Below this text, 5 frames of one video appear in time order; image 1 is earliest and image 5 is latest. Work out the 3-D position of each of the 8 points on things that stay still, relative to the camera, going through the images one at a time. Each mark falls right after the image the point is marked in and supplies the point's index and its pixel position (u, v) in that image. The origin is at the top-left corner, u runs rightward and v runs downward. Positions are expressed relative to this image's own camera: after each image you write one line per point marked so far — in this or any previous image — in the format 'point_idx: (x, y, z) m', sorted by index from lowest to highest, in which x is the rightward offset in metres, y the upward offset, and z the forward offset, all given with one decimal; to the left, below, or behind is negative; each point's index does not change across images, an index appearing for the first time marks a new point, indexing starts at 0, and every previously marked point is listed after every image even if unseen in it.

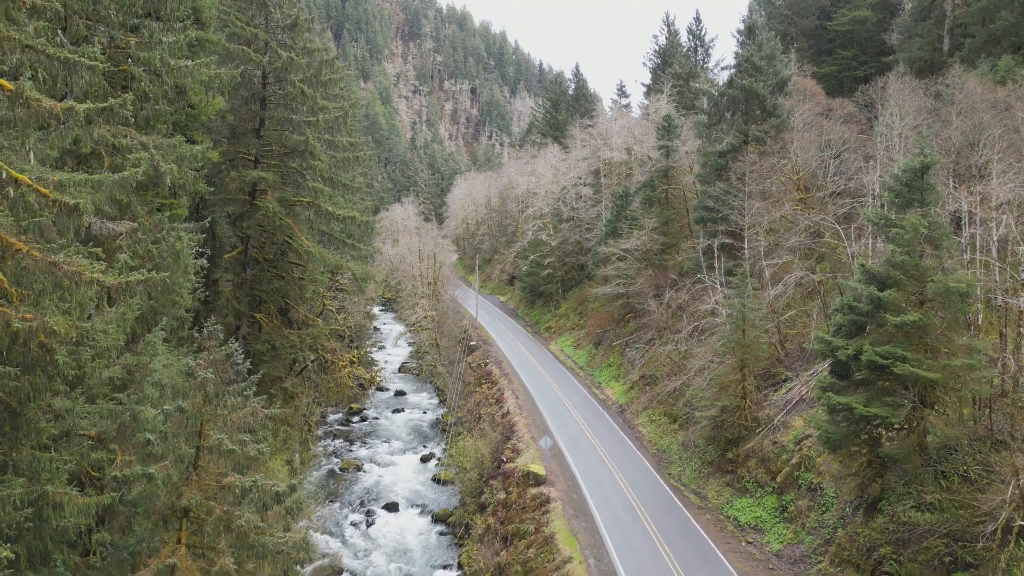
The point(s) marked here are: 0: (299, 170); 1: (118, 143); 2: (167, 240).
0: (-5.6, +3.1, +19.5) m
1: (-5.6, +2.1, +10.7) m
2: (-5.2, +0.7, +11.1) m
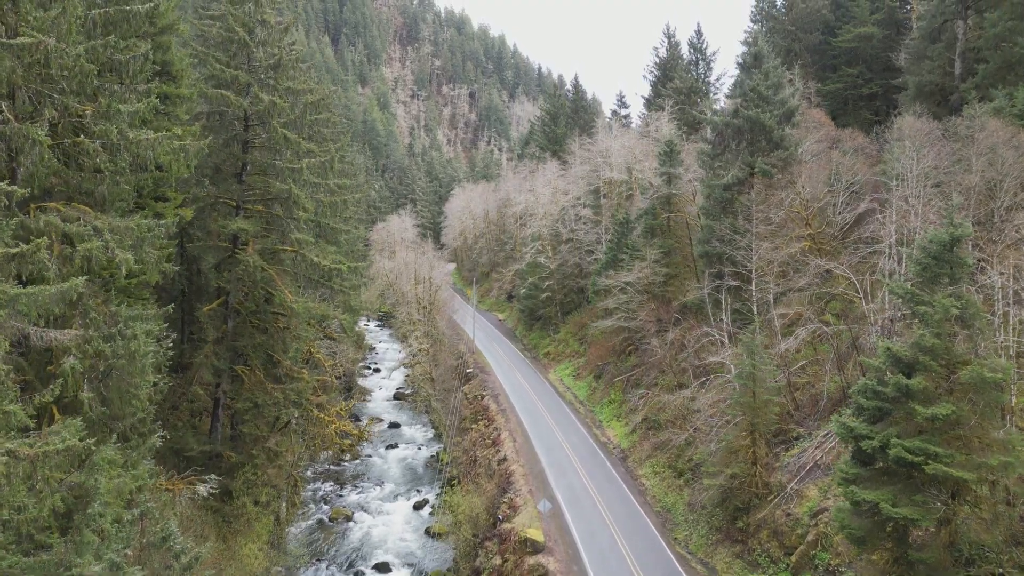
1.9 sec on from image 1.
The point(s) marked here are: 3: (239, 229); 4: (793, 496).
0: (-5.7, +1.8, +18.5) m
1: (-5.7, +0.8, +9.6) m
2: (-5.2, -0.6, +10.0) m
3: (-6.4, +1.4, +17.3) m
4: (+6.2, -4.6, +16.4) m
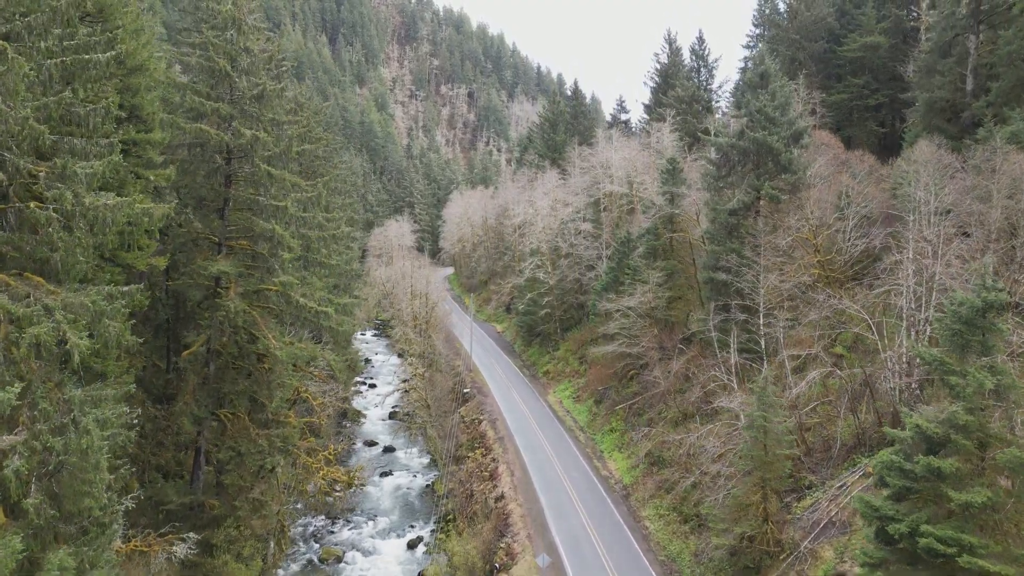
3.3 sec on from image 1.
0: (-5.8, +0.8, +17.5) m
1: (-5.8, -0.3, +8.7) m
2: (-5.3, -1.7, +9.1) m
3: (-6.4, +0.4, +16.3) m
4: (+6.1, -5.6, +15.5) m
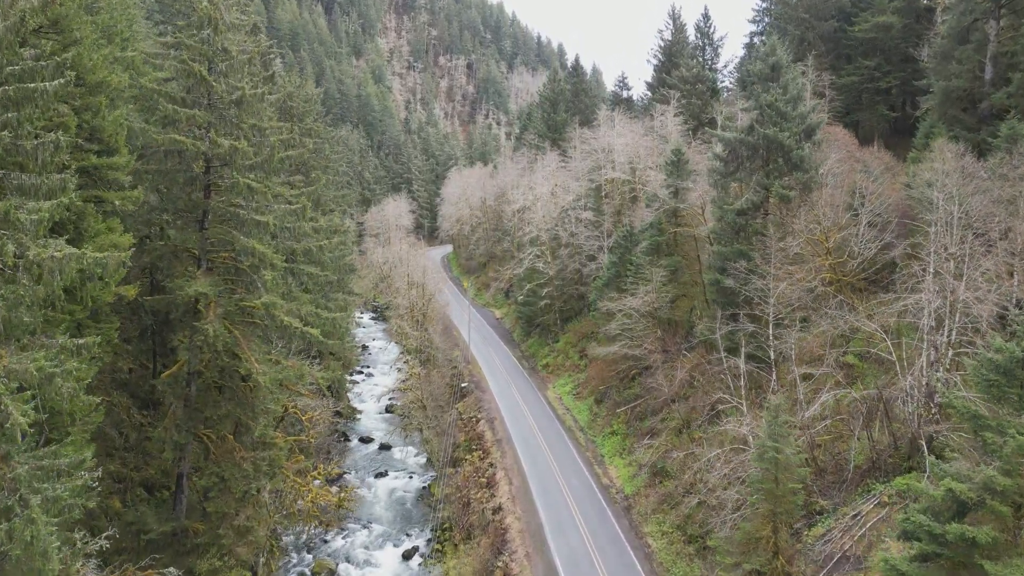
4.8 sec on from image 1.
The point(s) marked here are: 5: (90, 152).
0: (-5.8, +0.4, +16.5) m
1: (-5.9, -1.0, +7.7) m
2: (-5.4, -2.4, +8.2) m
3: (-6.5, -0.1, +15.3) m
4: (+6.1, -6.1, +14.7) m
5: (-8.3, +2.6, +14.5) m
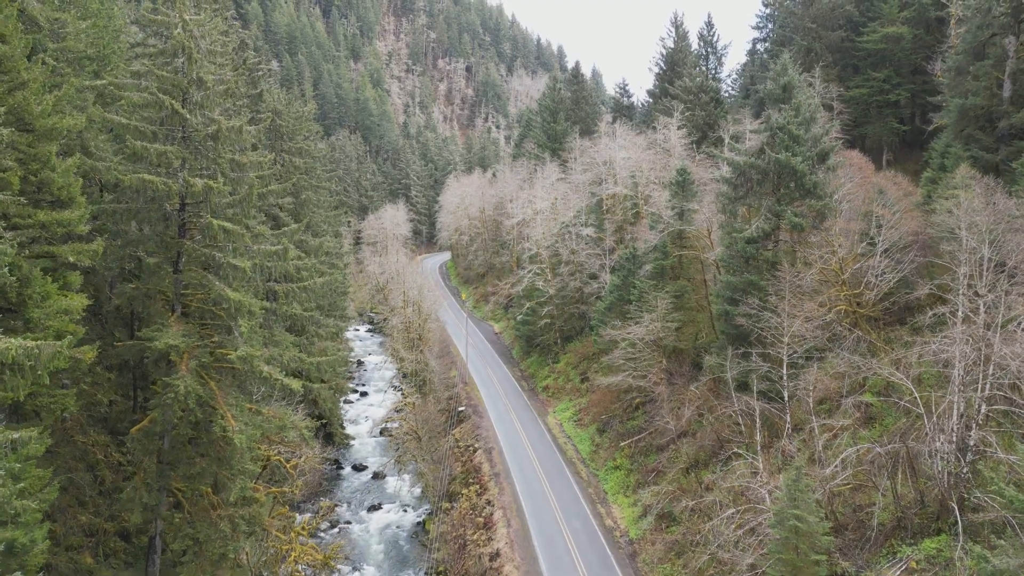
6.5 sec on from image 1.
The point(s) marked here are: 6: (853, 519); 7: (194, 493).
0: (-5.9, -0.6, +15.3) m
1: (-5.9, -2.0, +6.5) m
2: (-5.4, -3.4, +7.0) m
3: (-6.5, -1.1, +14.1) m
4: (+6.0, -7.1, +13.6) m
5: (-8.3, +1.7, +13.3) m
6: (+7.8, -5.3, +16.9) m
7: (-6.8, -4.4, +15.8) m
